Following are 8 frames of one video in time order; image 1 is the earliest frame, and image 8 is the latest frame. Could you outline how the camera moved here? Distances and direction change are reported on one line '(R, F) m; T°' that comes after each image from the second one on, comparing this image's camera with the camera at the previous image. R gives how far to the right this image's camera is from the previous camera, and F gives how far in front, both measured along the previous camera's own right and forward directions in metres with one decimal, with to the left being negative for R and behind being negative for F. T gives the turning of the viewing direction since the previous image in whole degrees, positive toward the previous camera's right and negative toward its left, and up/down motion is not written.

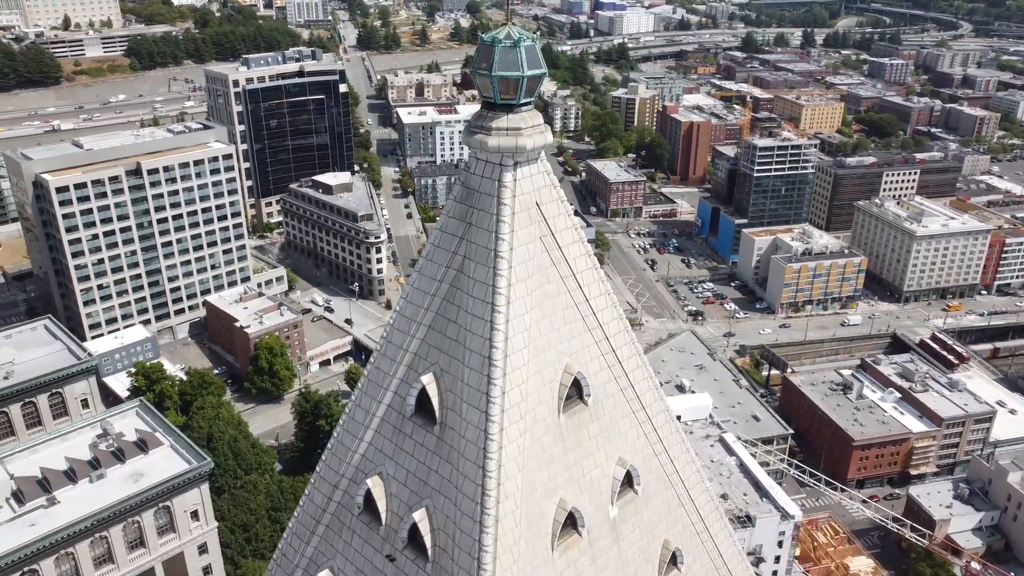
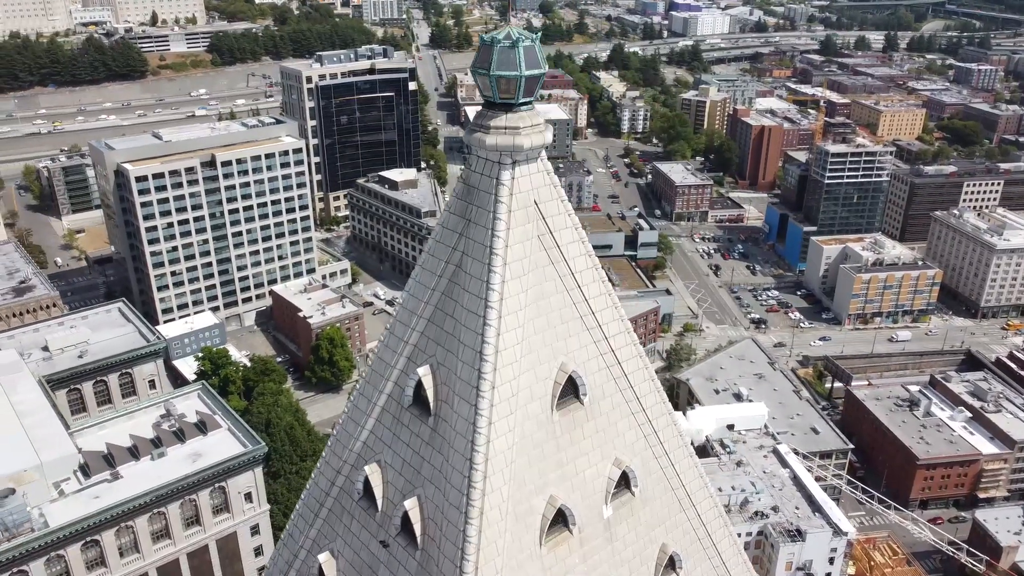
(+0.4, -0.1) m; -5°
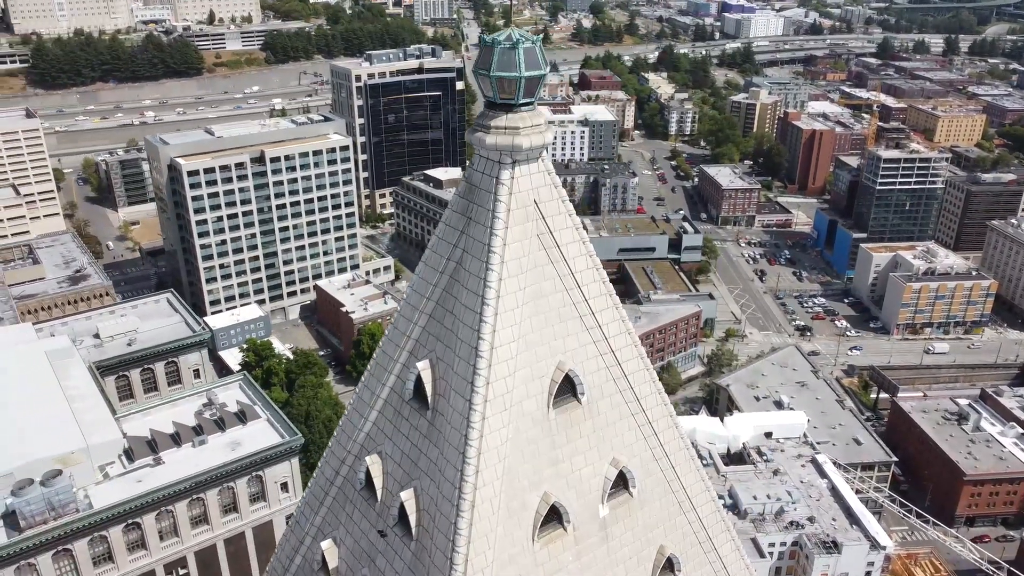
(+0.3, -0.1) m; -3°
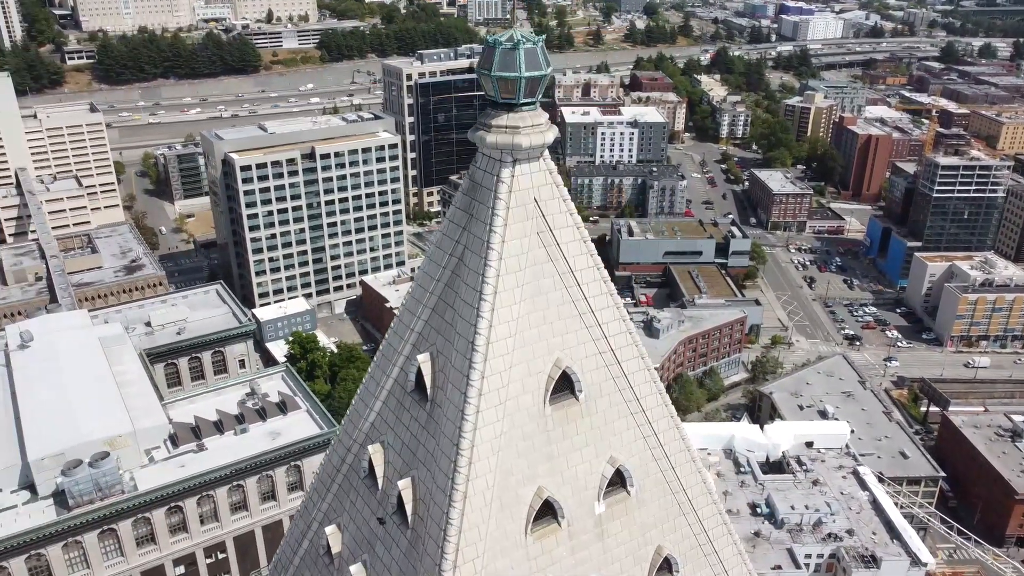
(+0.3, -0.1) m; -3°
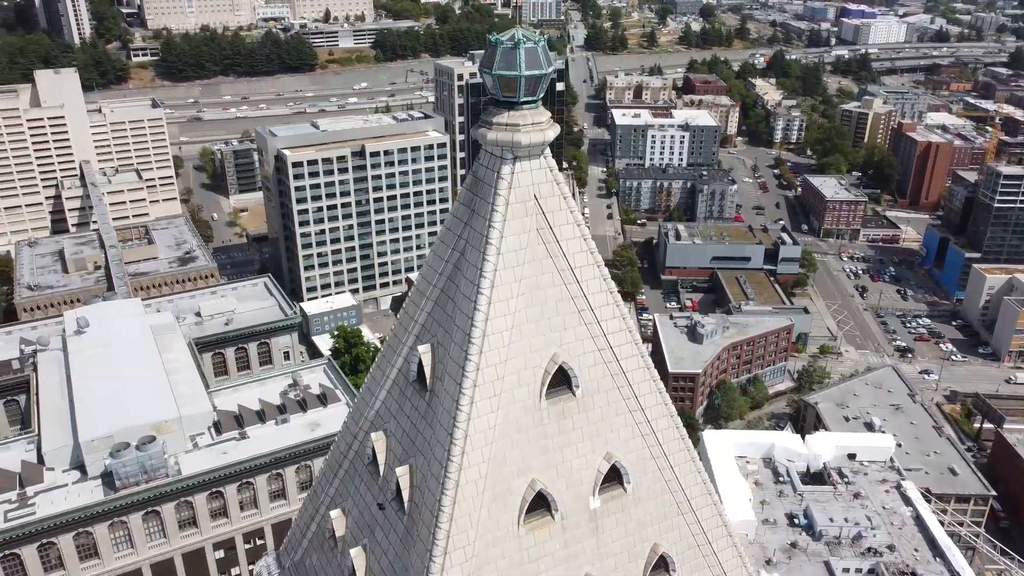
(+0.3, -0.1) m; -3°
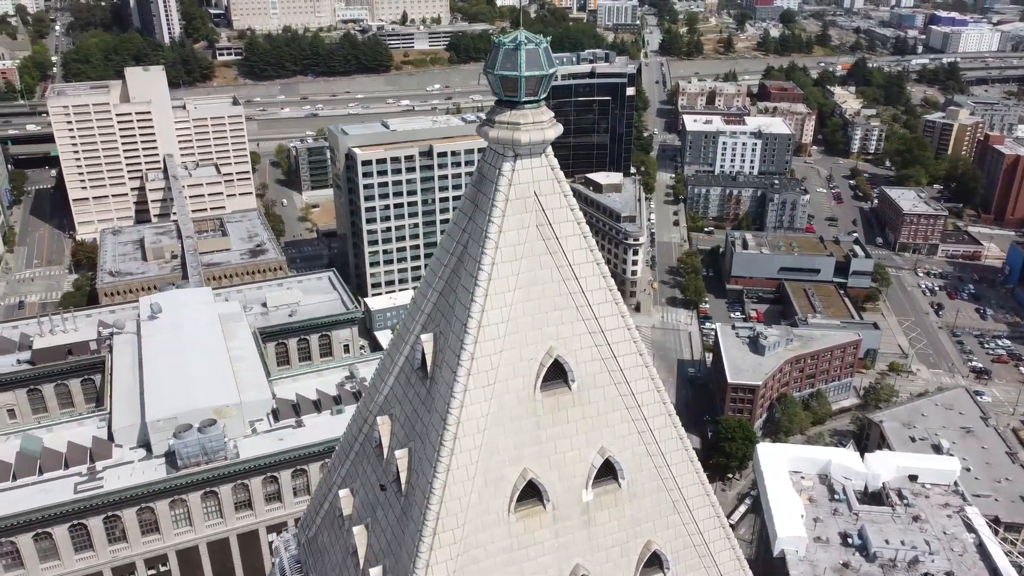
(+0.5, -0.1) m; -5°
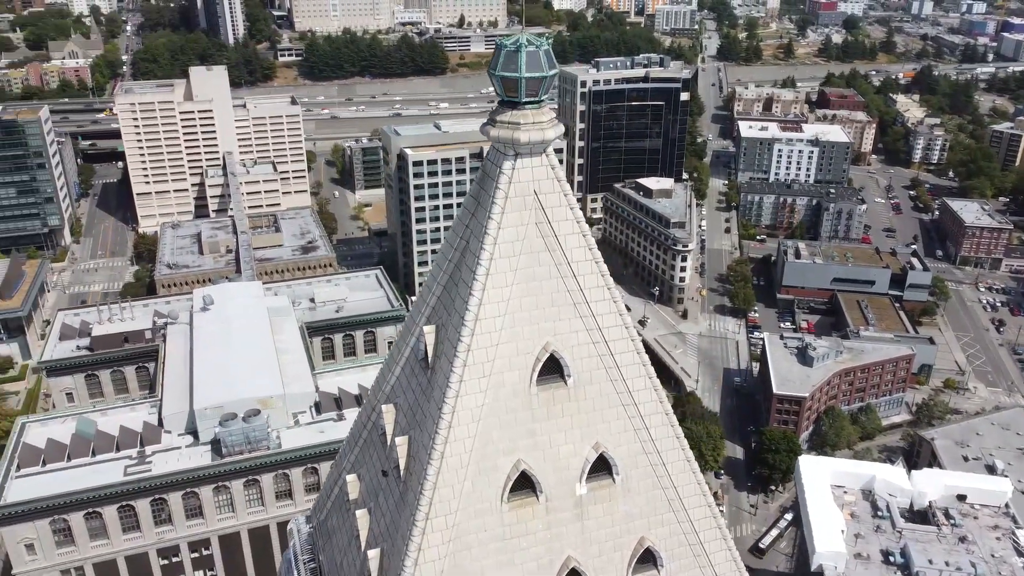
(+0.4, -0.1) m; -4°
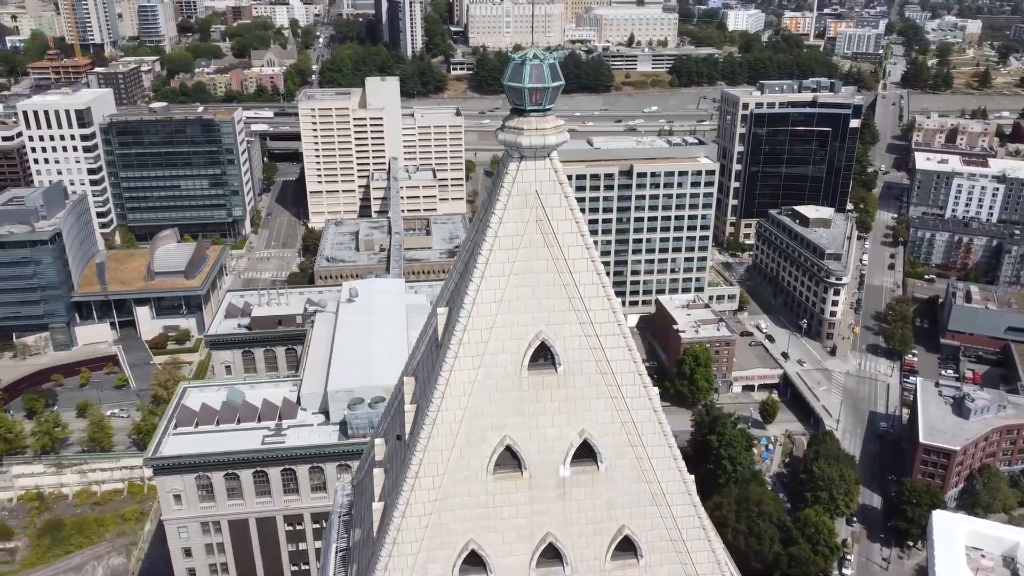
(+1.2, -0.4) m; -11°
